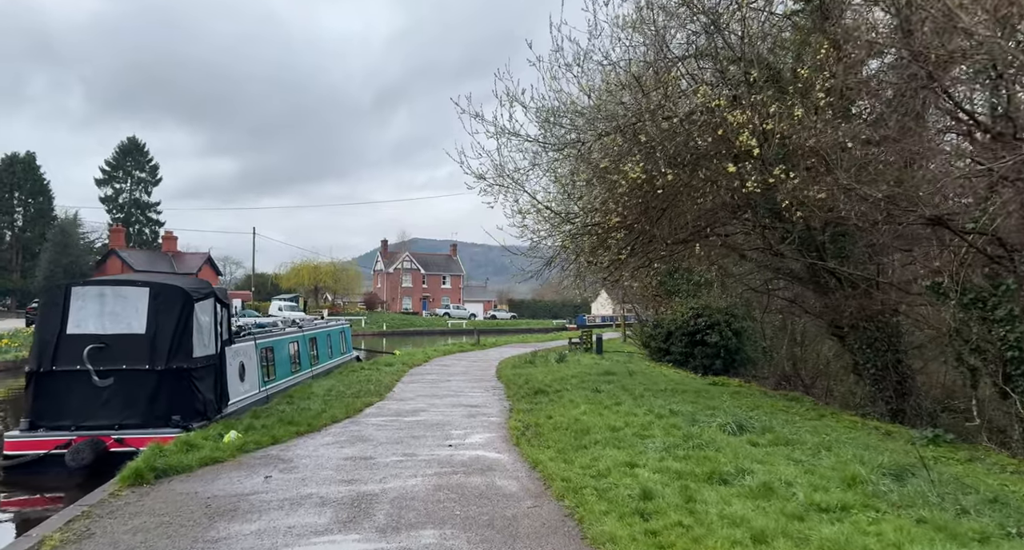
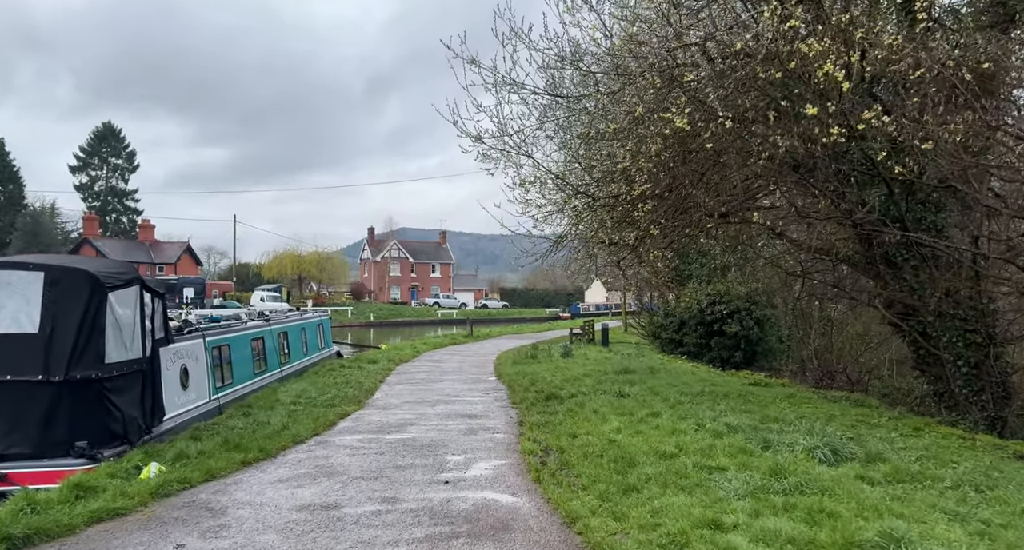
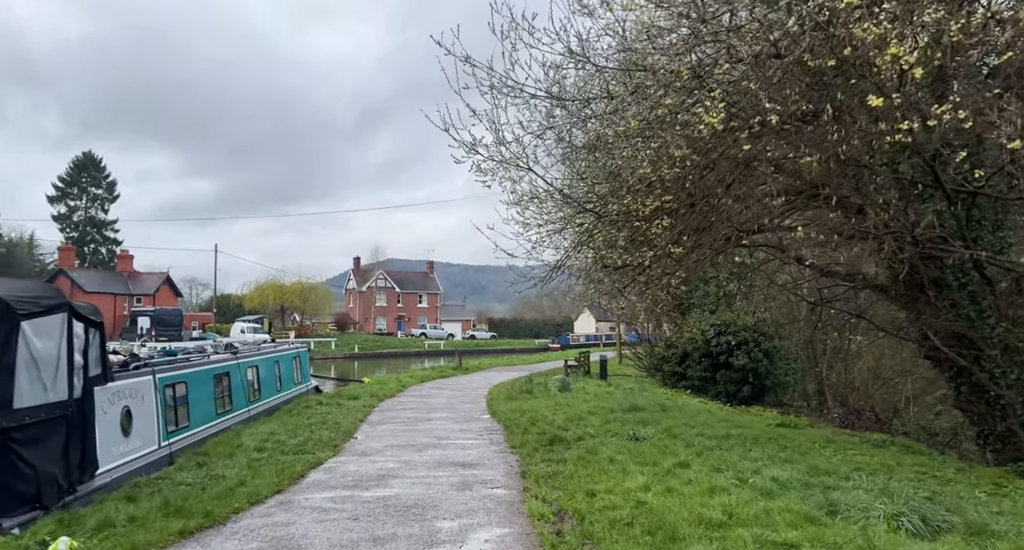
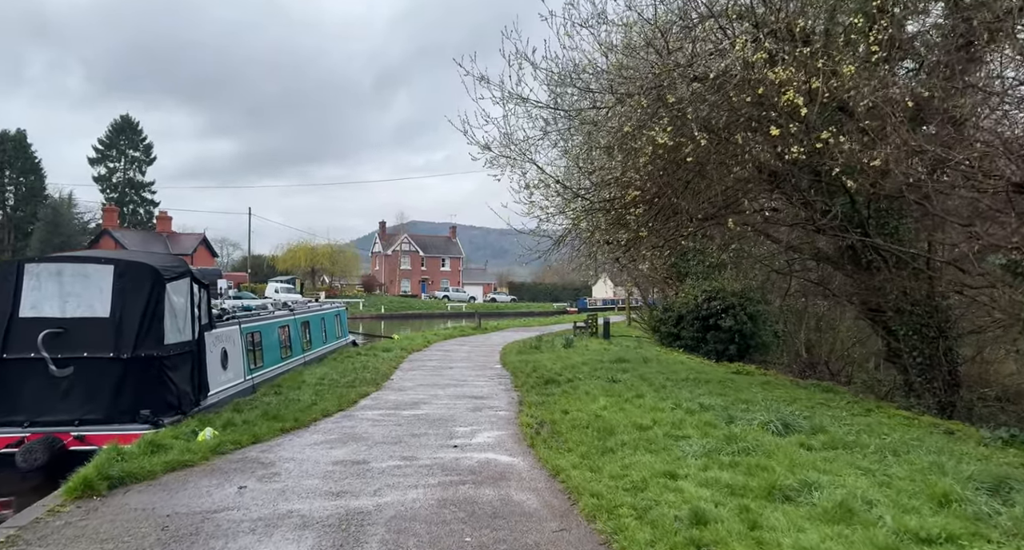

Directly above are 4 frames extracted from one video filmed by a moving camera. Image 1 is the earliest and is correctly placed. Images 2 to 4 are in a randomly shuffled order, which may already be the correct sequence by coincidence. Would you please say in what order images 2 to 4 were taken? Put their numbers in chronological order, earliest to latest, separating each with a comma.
4, 2, 3
